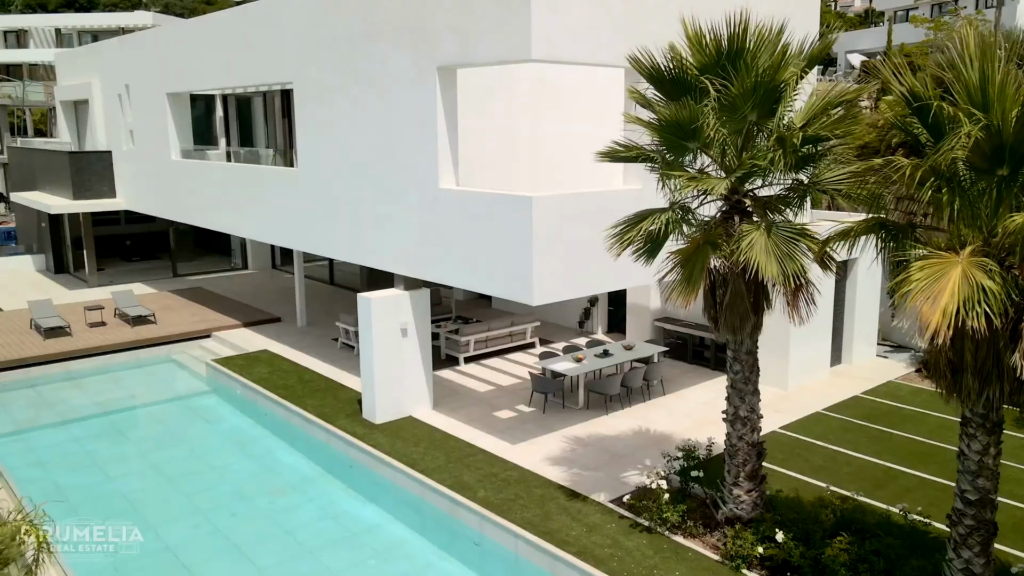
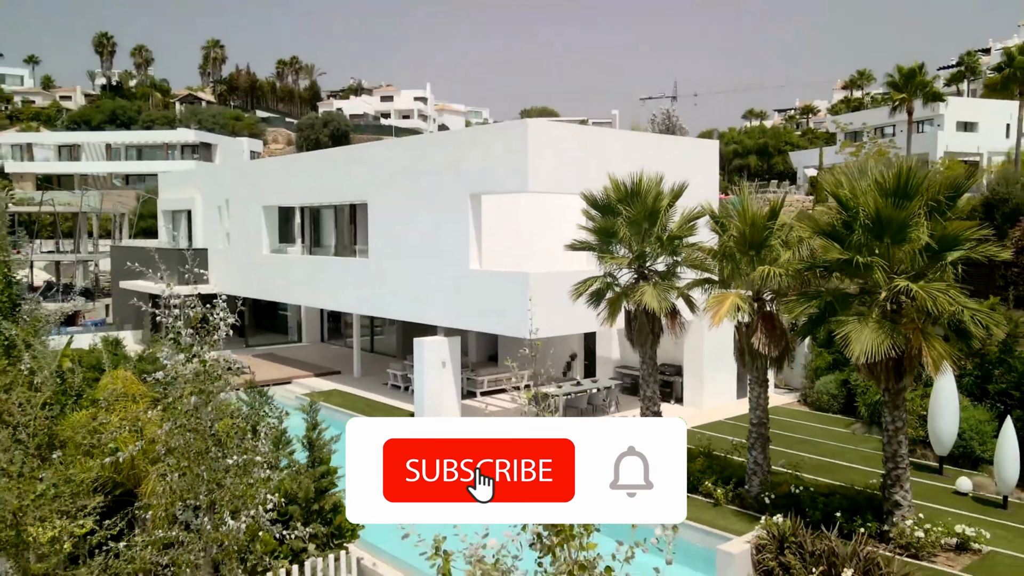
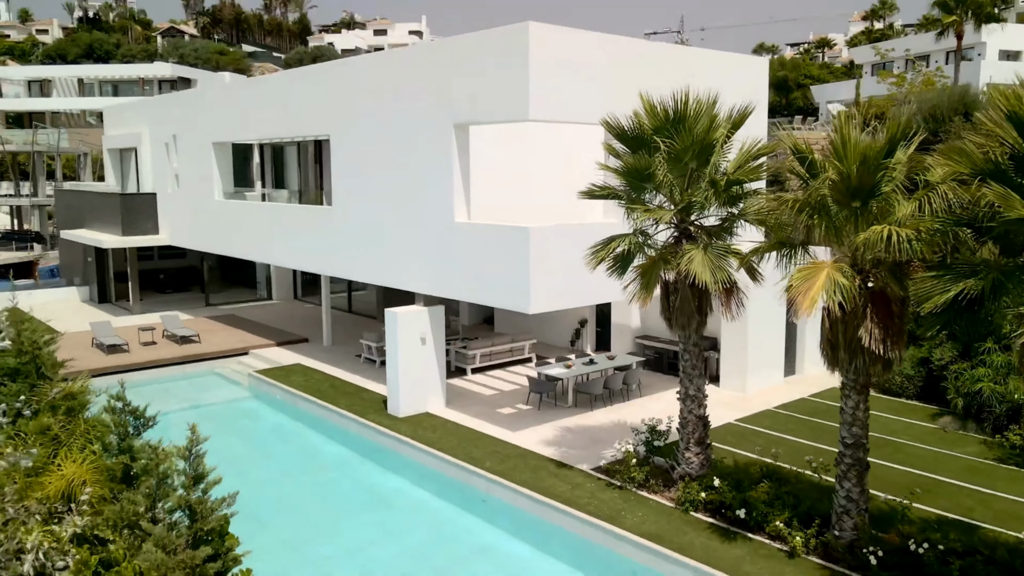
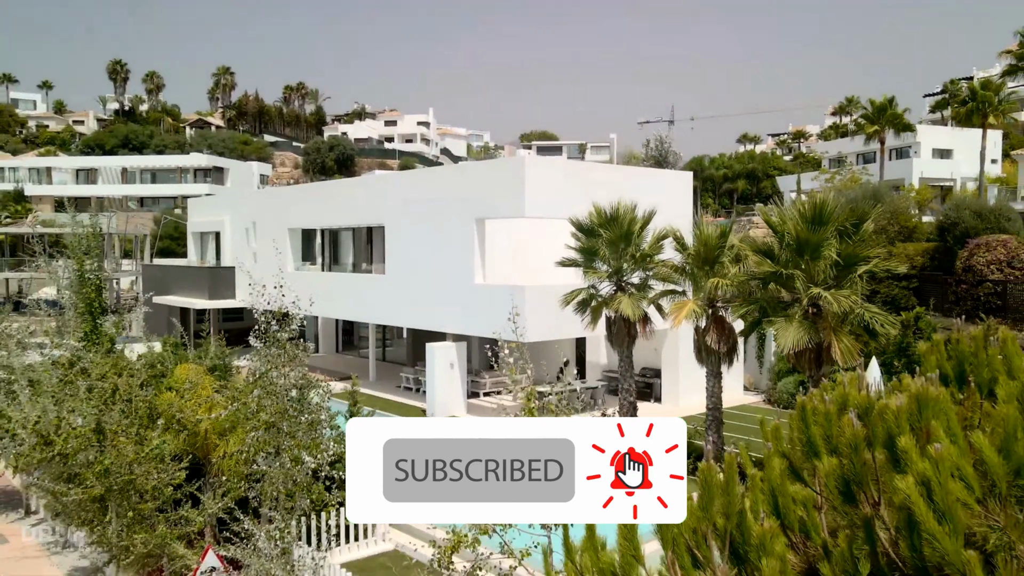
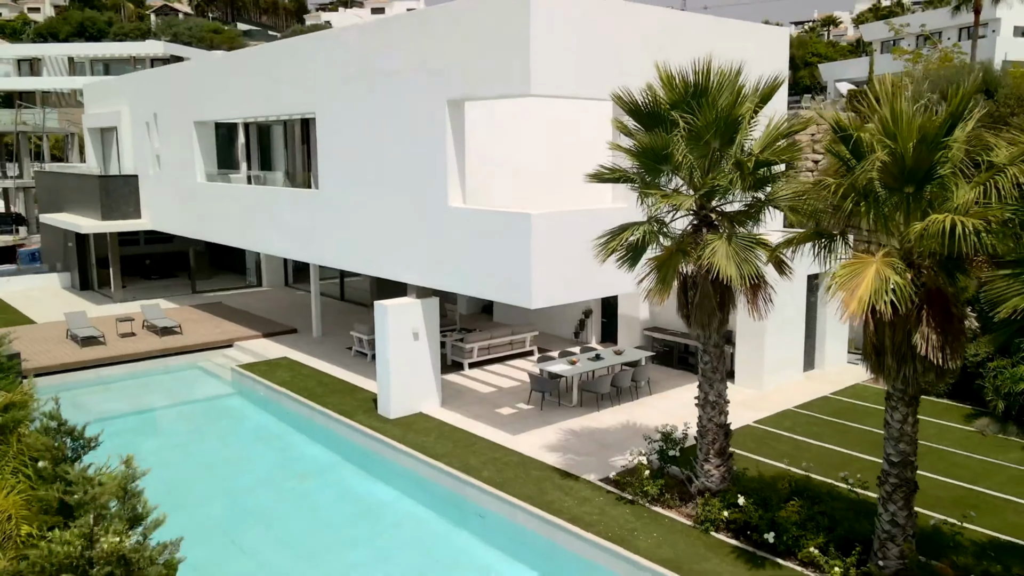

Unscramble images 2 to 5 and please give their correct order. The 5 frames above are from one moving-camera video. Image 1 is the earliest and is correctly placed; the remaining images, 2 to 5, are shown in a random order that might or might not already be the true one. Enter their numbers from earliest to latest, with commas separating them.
5, 3, 2, 4
